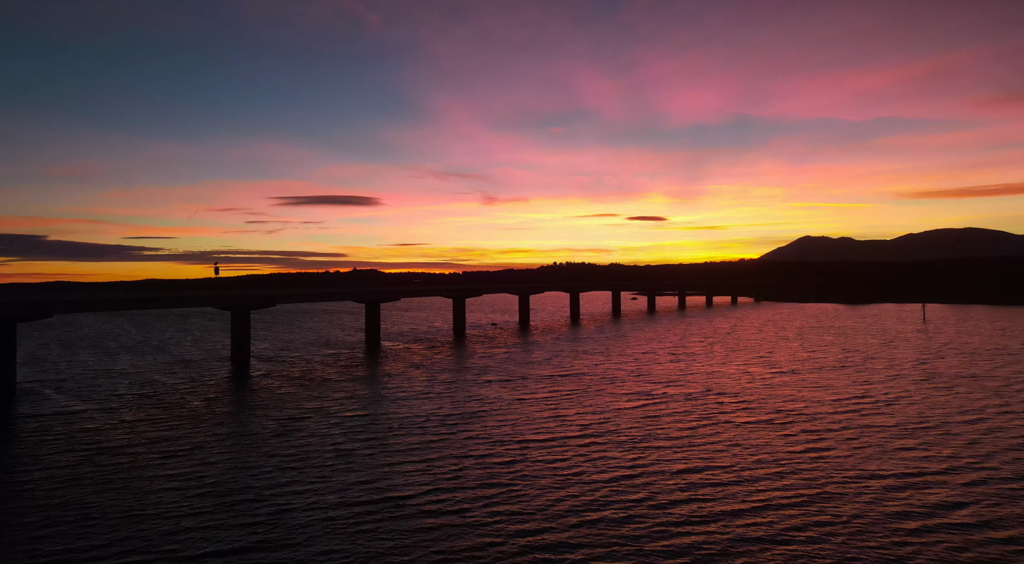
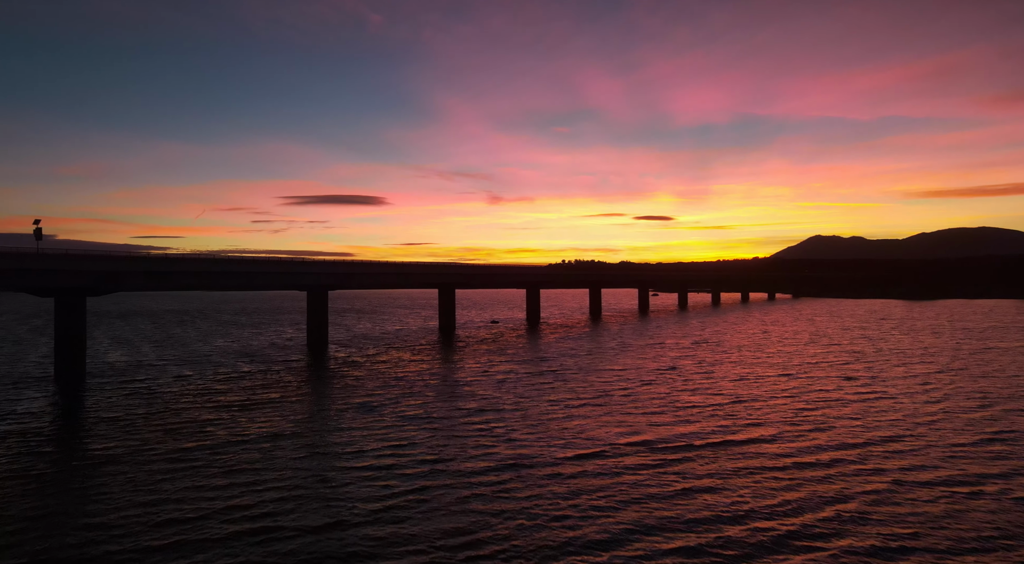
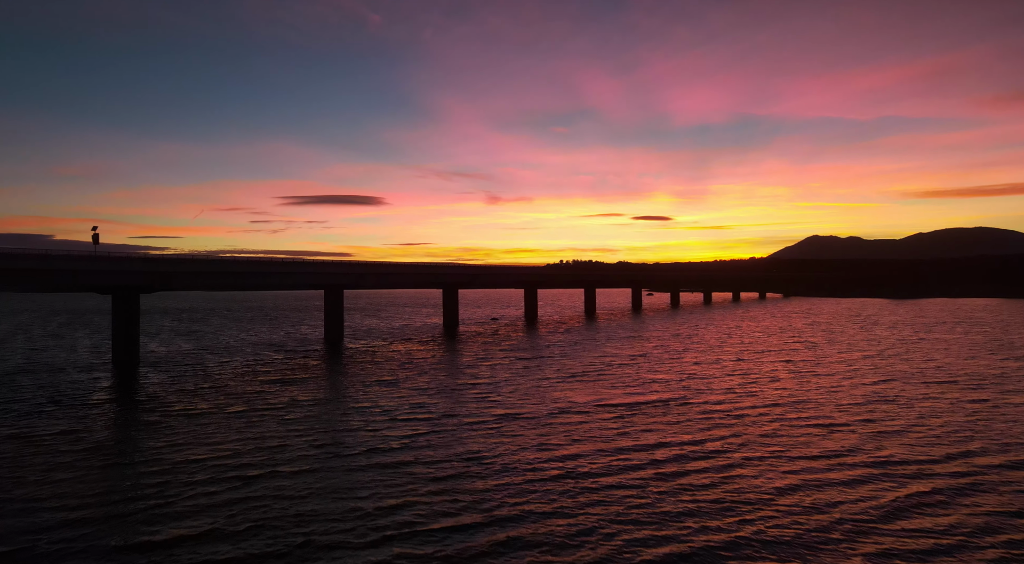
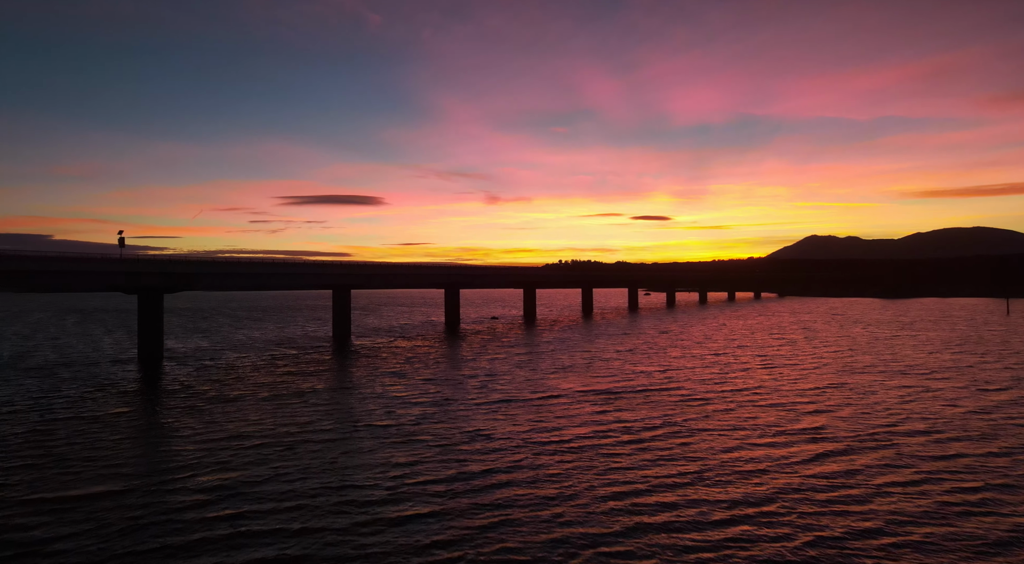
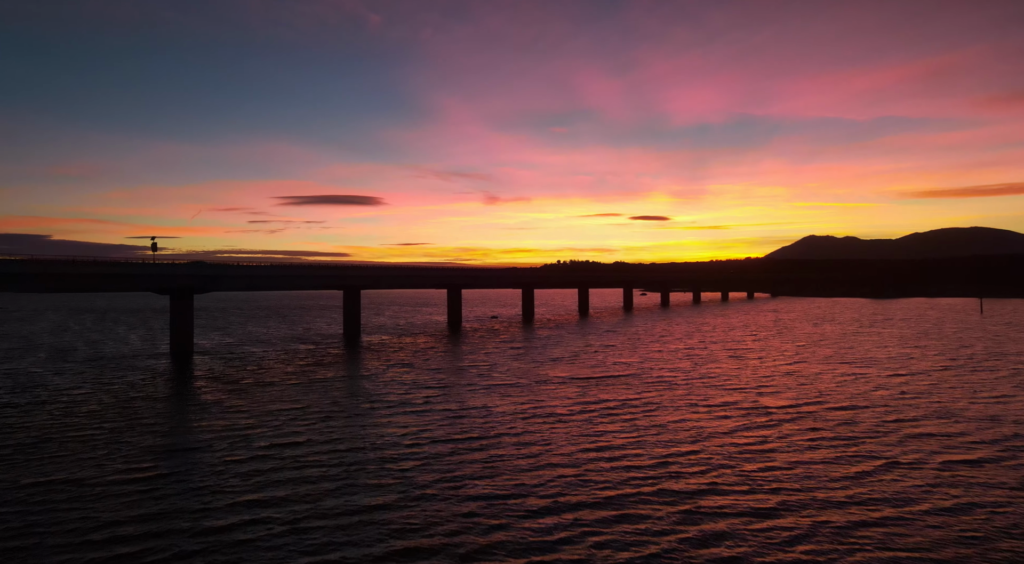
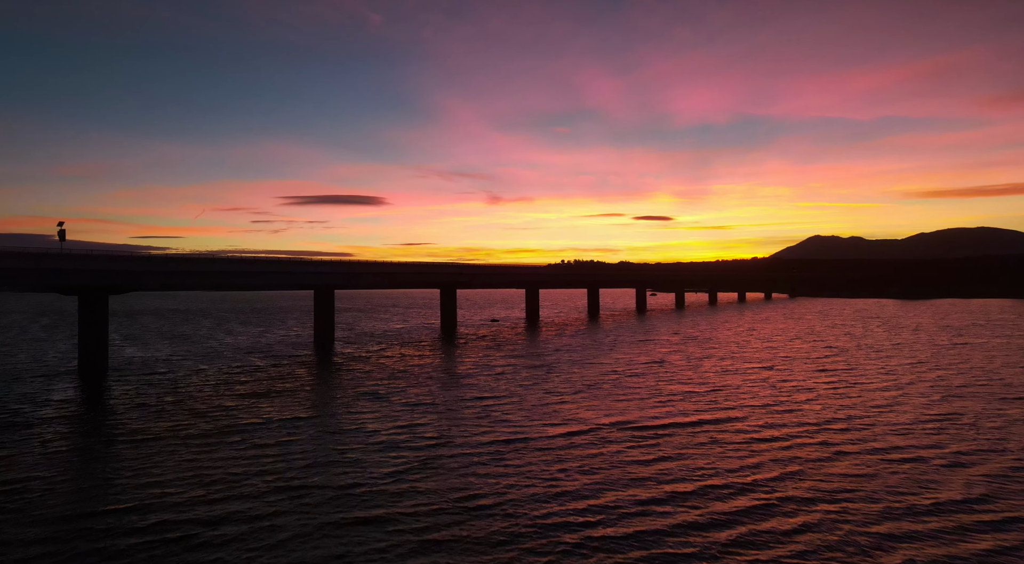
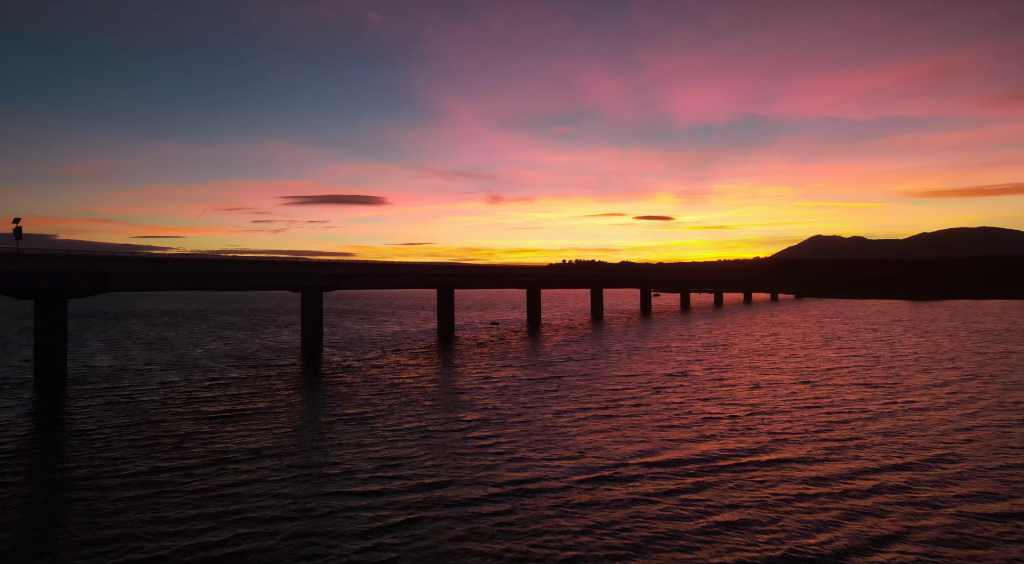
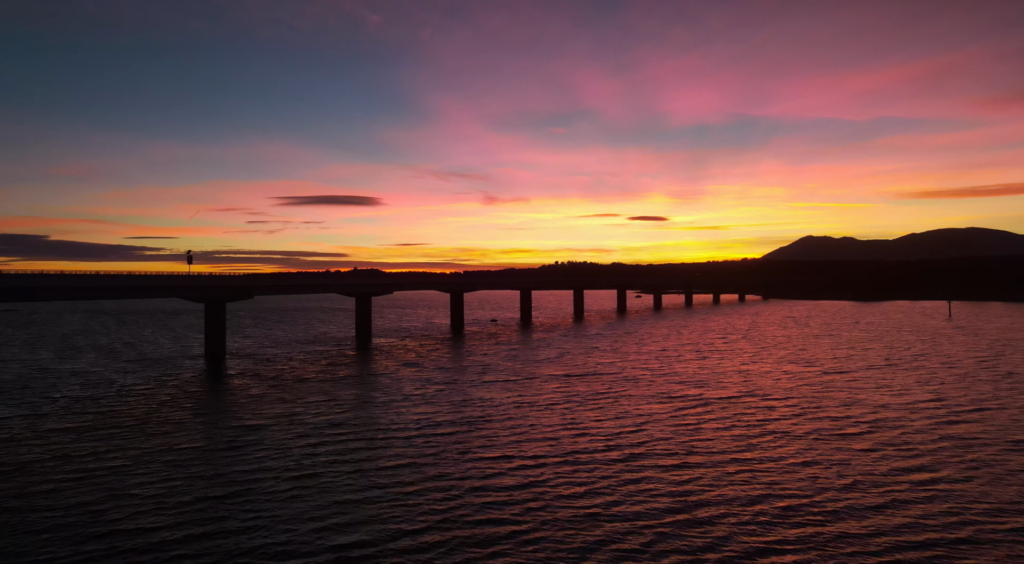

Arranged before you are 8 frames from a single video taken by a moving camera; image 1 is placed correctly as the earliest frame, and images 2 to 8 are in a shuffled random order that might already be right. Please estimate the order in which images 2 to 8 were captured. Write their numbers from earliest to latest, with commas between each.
8, 5, 4, 3, 6, 2, 7
